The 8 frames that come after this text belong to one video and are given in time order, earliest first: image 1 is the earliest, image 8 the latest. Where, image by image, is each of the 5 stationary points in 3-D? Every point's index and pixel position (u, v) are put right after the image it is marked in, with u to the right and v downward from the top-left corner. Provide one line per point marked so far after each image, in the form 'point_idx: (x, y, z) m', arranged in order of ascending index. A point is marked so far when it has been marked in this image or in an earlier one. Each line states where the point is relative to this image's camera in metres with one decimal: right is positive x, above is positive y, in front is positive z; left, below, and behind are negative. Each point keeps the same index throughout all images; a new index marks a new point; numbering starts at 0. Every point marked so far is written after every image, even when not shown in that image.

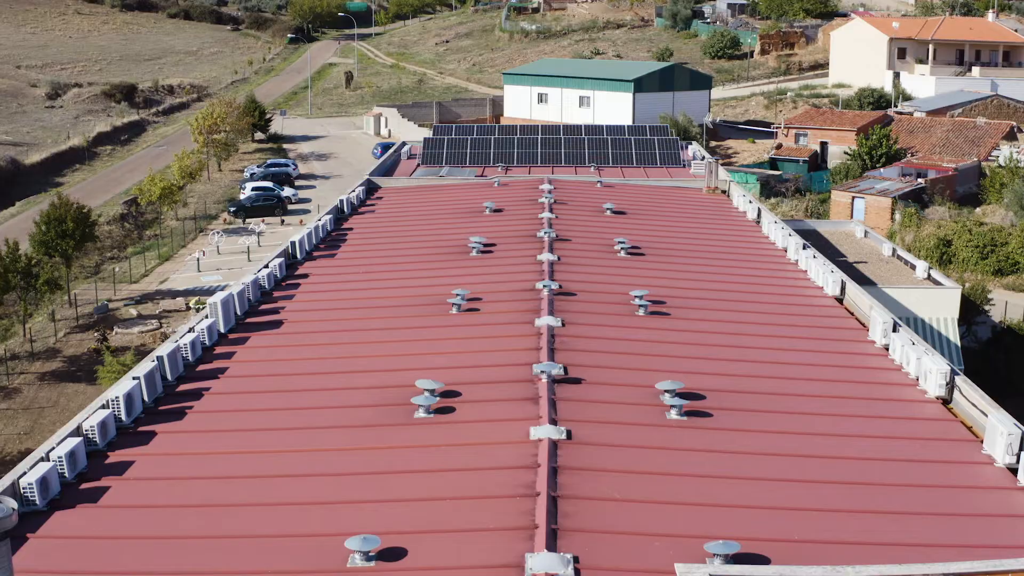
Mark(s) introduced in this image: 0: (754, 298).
0: (+2.6, -0.1, +16.1) m
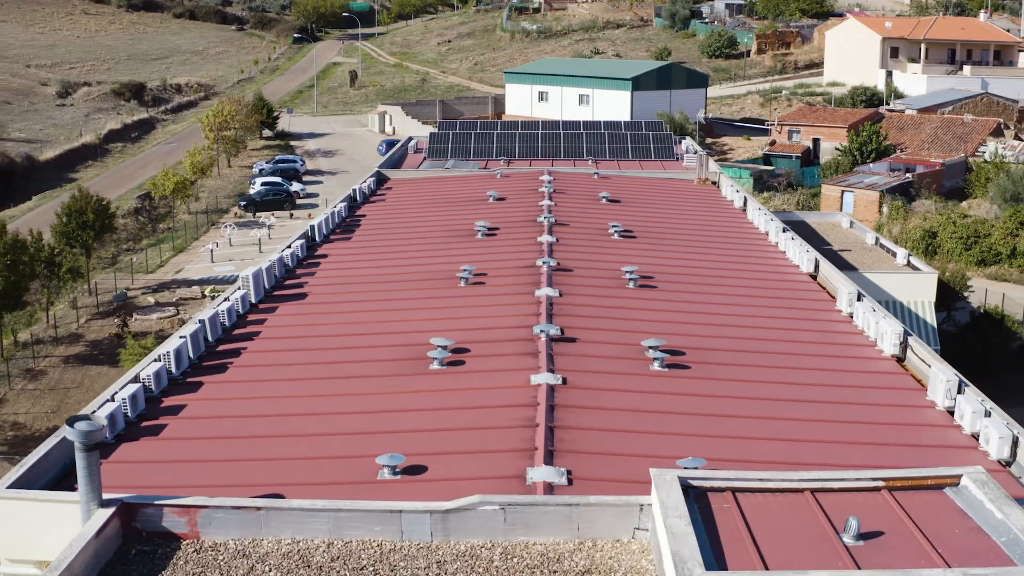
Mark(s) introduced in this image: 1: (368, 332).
0: (+2.6, +0.1, +17.6) m
1: (-1.4, -0.4, +14.3) m
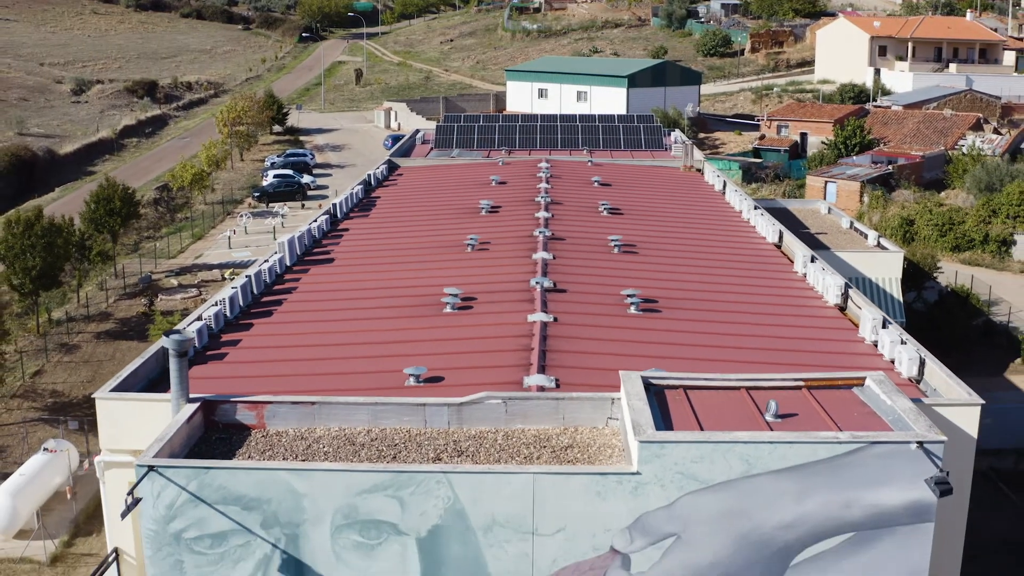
0: (+2.6, +0.6, +20.0) m
1: (-1.4, 0.0, +16.7) m
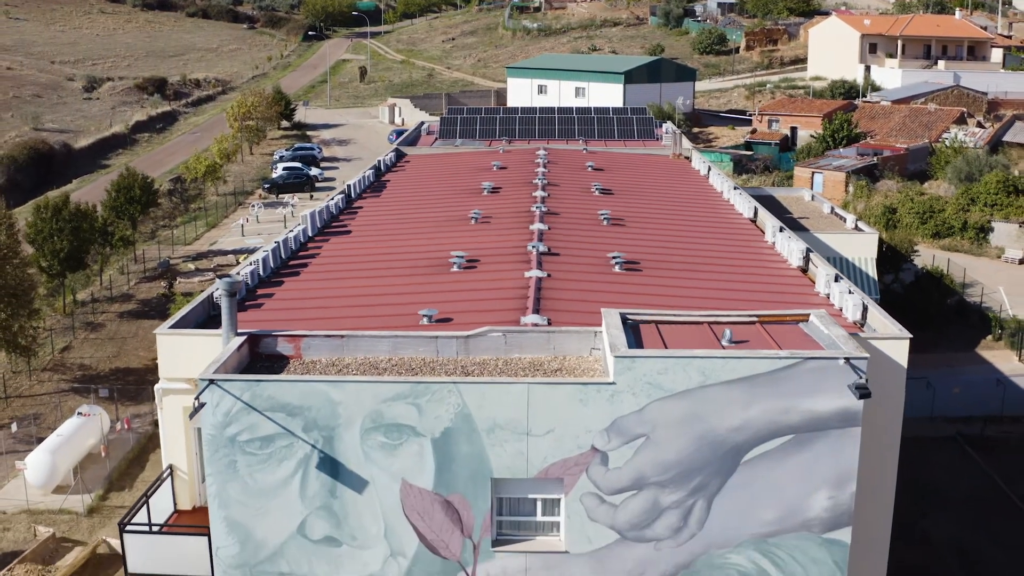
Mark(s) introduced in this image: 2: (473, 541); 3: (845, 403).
0: (+2.6, +1.0, +22.0) m
1: (-1.4, +0.4, +18.7) m
2: (-0.3, -2.0, +12.0) m
3: (+2.6, -0.9, +11.7) m
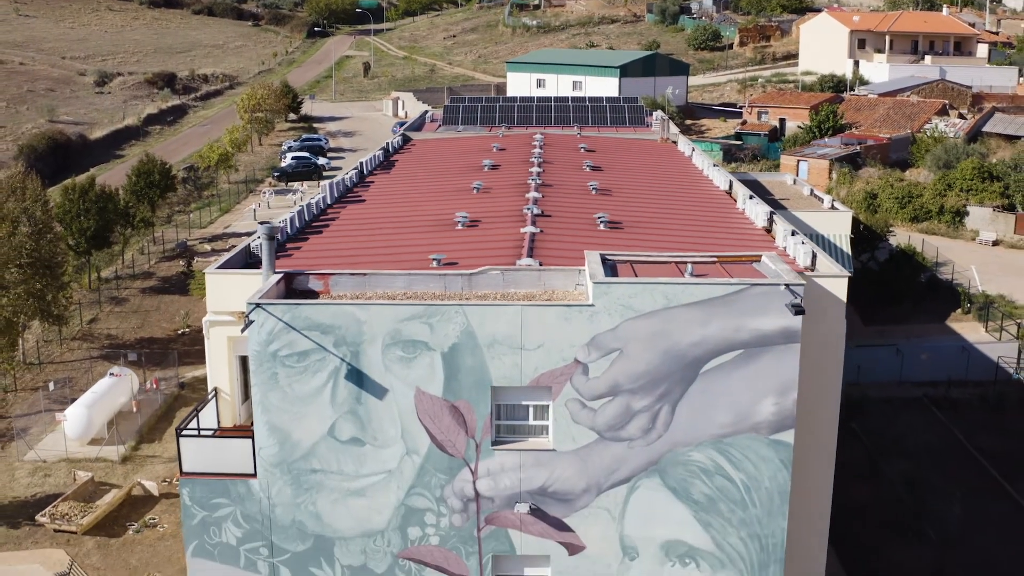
0: (+2.6, +1.6, +24.3) m
1: (-1.4, +1.0, +21.0) m
2: (-0.3, -1.4, +14.3) m
3: (+2.6, -0.3, +14.0) m
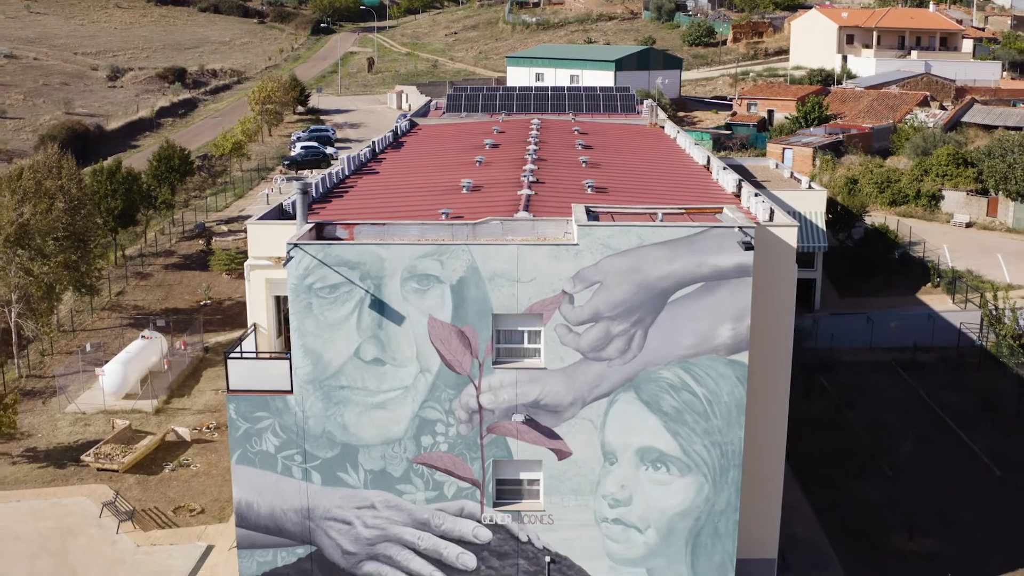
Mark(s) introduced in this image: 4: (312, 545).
0: (+2.6, +2.2, +26.9) m
1: (-1.4, +1.7, +23.6) m
2: (-0.4, -0.8, +16.9) m
3: (+2.5, +0.3, +16.6) m
4: (-2.4, -3.1, +17.7) m
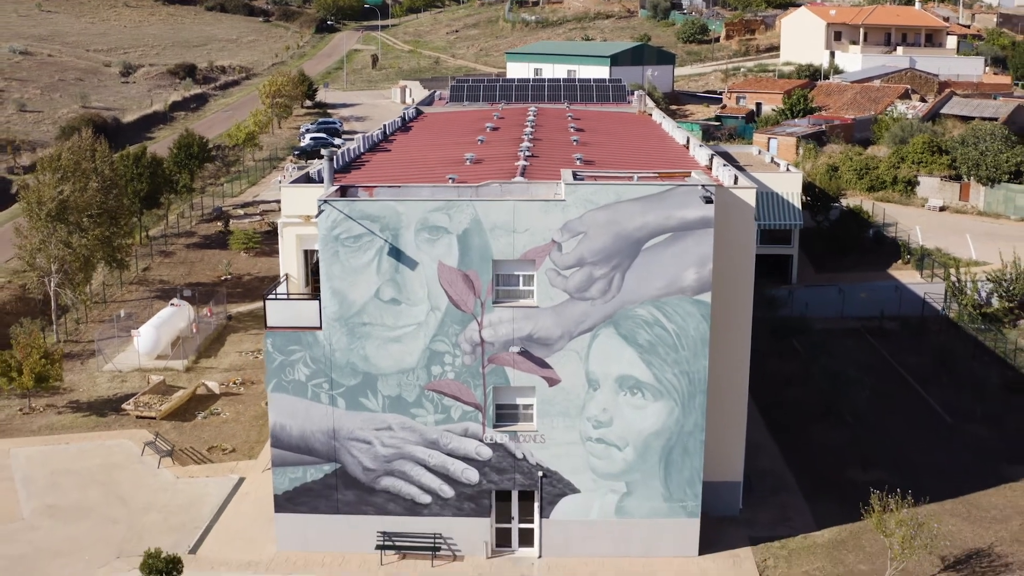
0: (+2.5, +2.9, +29.8) m
1: (-1.5, +2.3, +26.5) m
2: (-0.4, -0.2, +19.8) m
3: (+2.5, +1.0, +19.5) m
4: (-2.4, -2.4, +20.6) m
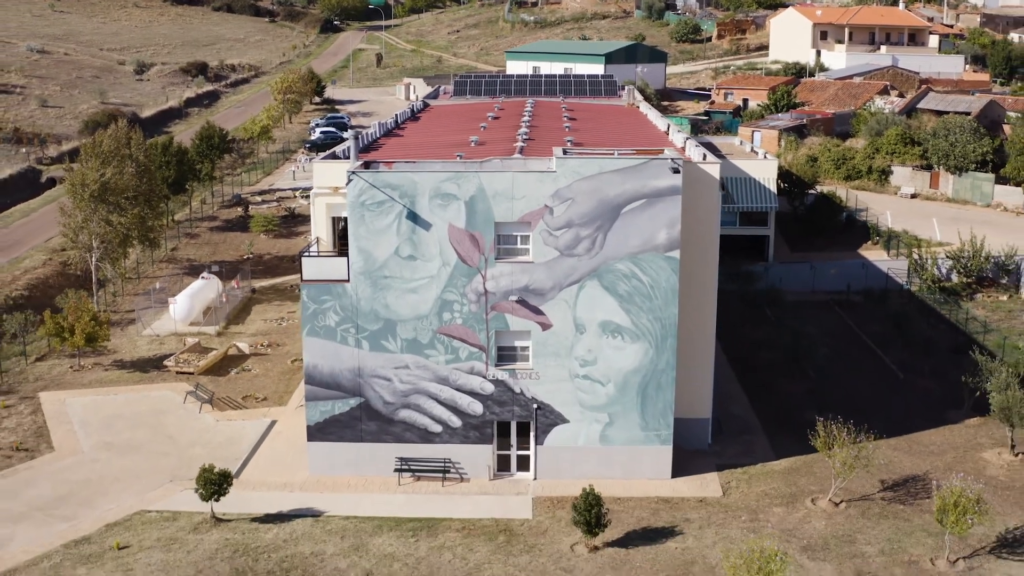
0: (+2.5, +3.5, +33.3) m
1: (-1.5, +3.0, +30.0) m
2: (-0.4, +0.5, +23.3) m
3: (+2.5, +1.6, +23.0) m
4: (-2.4, -1.7, +24.2) m
